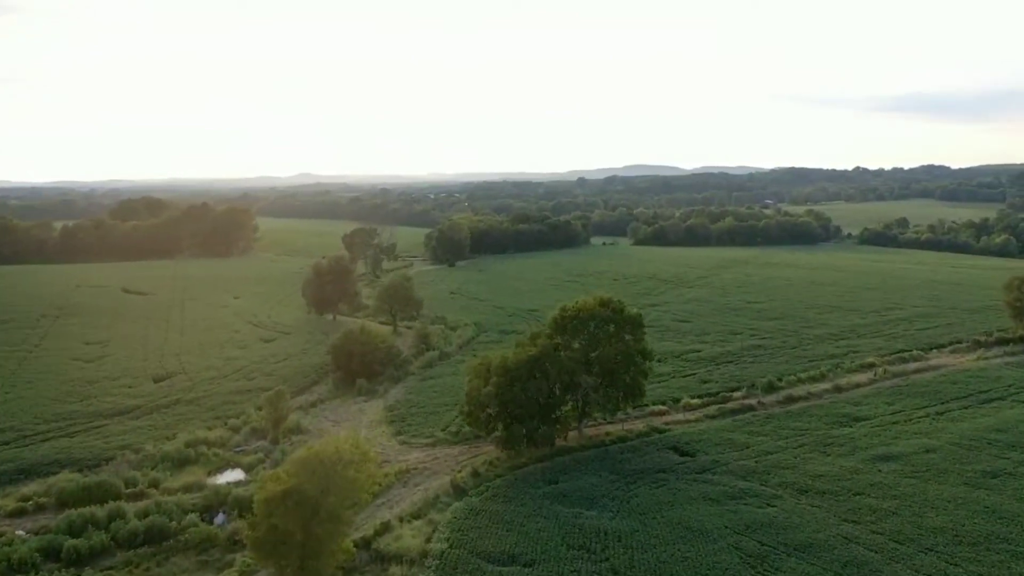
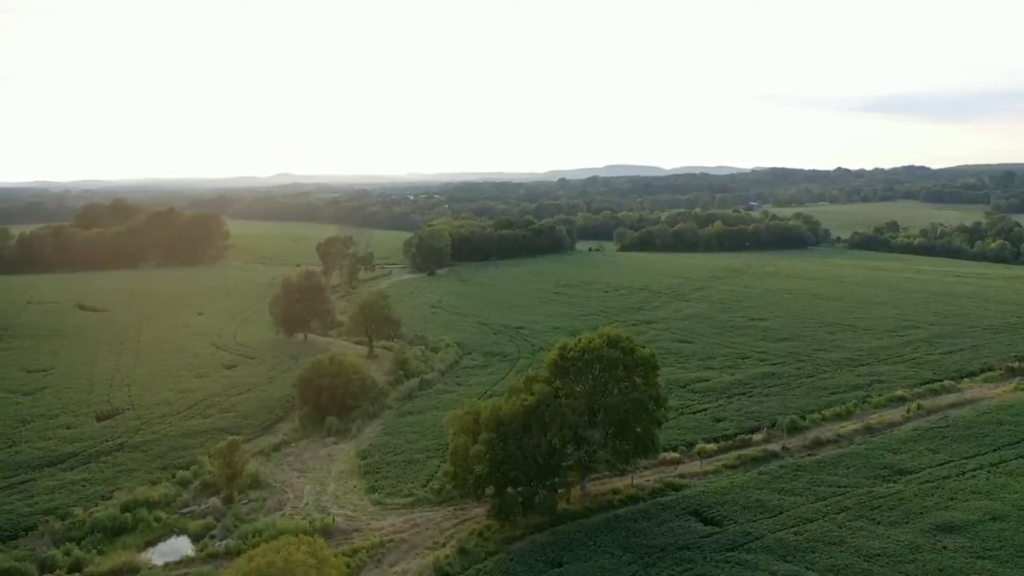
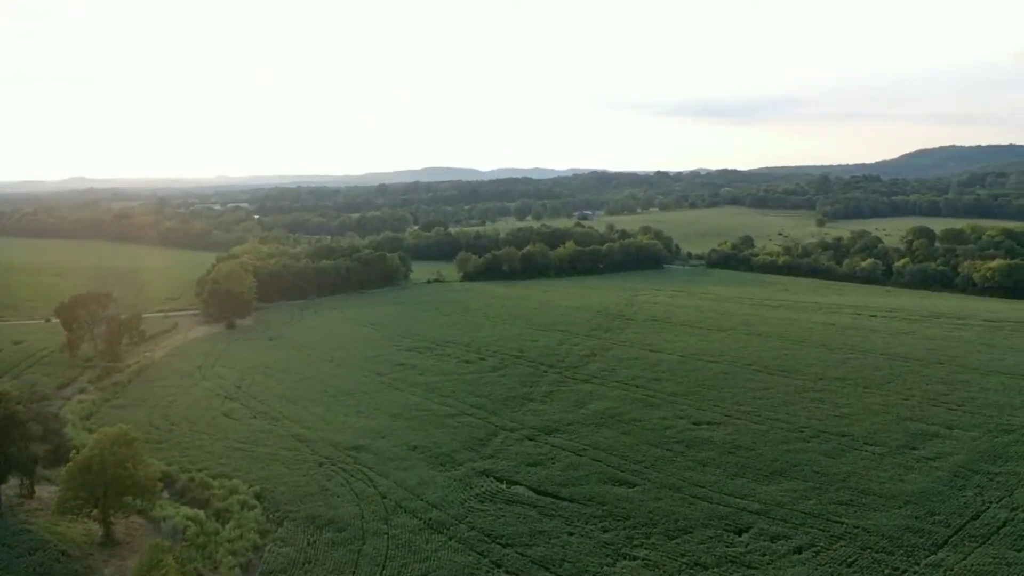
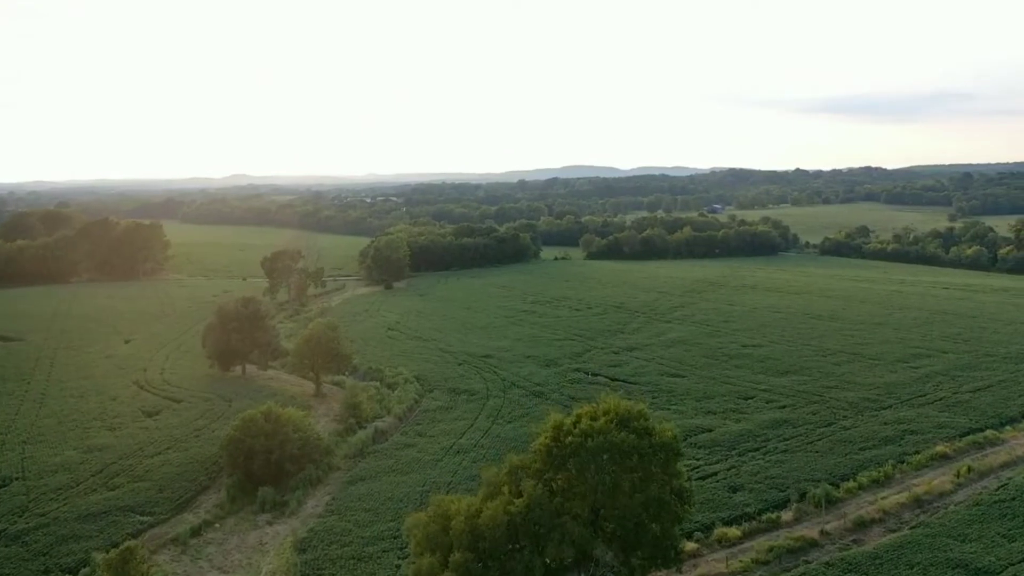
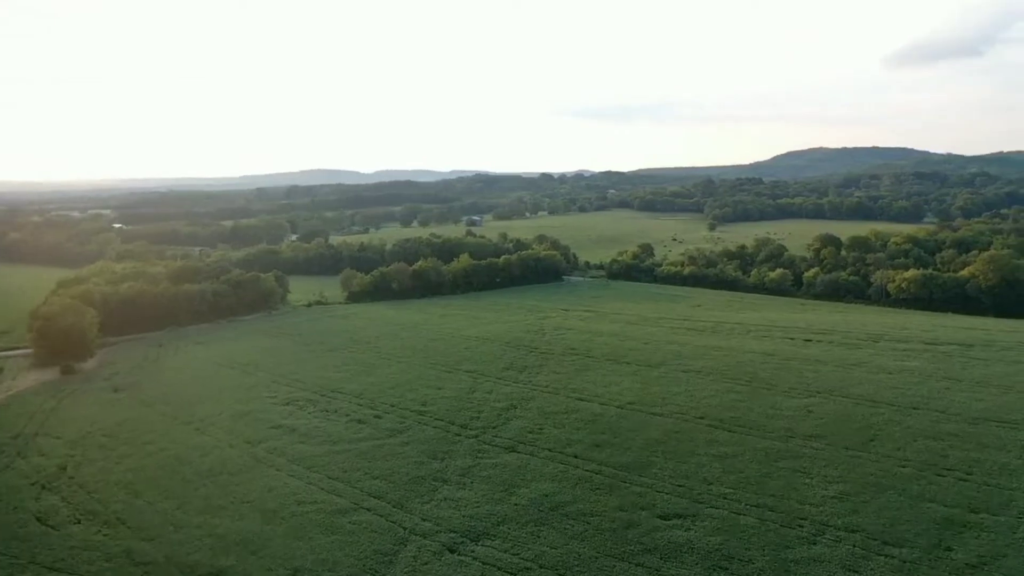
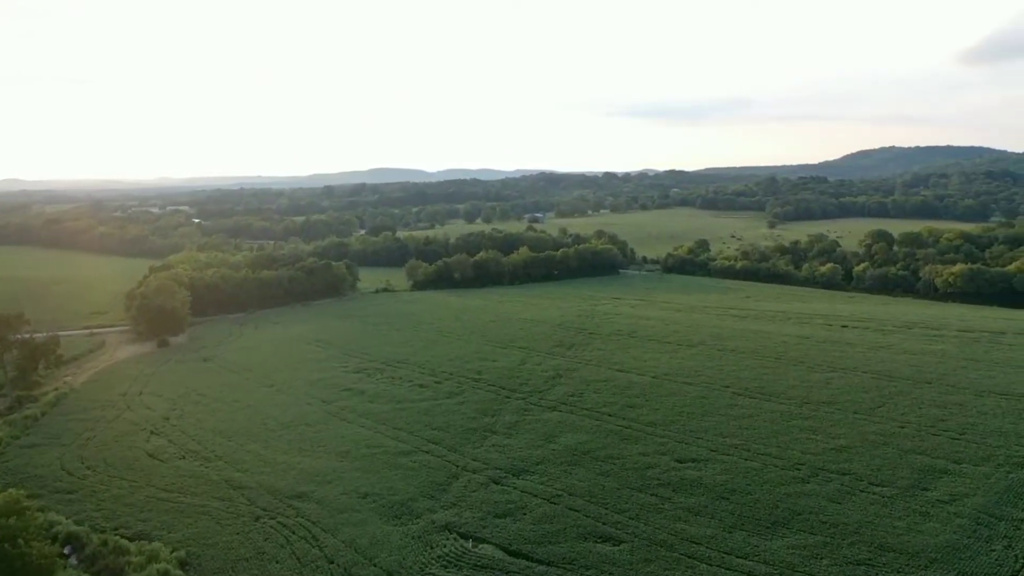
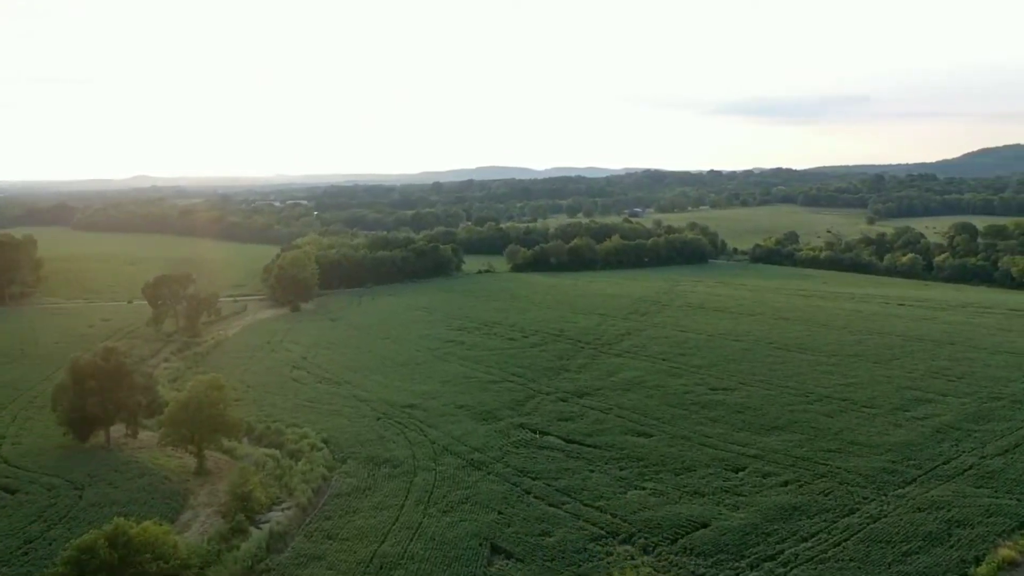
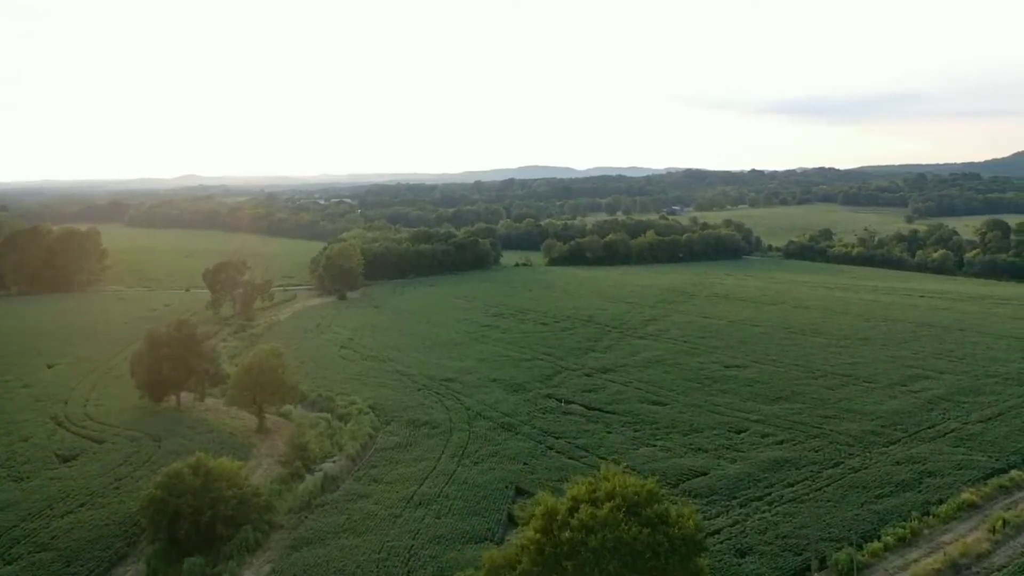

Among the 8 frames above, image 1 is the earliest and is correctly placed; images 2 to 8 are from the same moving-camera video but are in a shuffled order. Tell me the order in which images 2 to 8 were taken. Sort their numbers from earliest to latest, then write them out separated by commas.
2, 4, 8, 7, 3, 6, 5
